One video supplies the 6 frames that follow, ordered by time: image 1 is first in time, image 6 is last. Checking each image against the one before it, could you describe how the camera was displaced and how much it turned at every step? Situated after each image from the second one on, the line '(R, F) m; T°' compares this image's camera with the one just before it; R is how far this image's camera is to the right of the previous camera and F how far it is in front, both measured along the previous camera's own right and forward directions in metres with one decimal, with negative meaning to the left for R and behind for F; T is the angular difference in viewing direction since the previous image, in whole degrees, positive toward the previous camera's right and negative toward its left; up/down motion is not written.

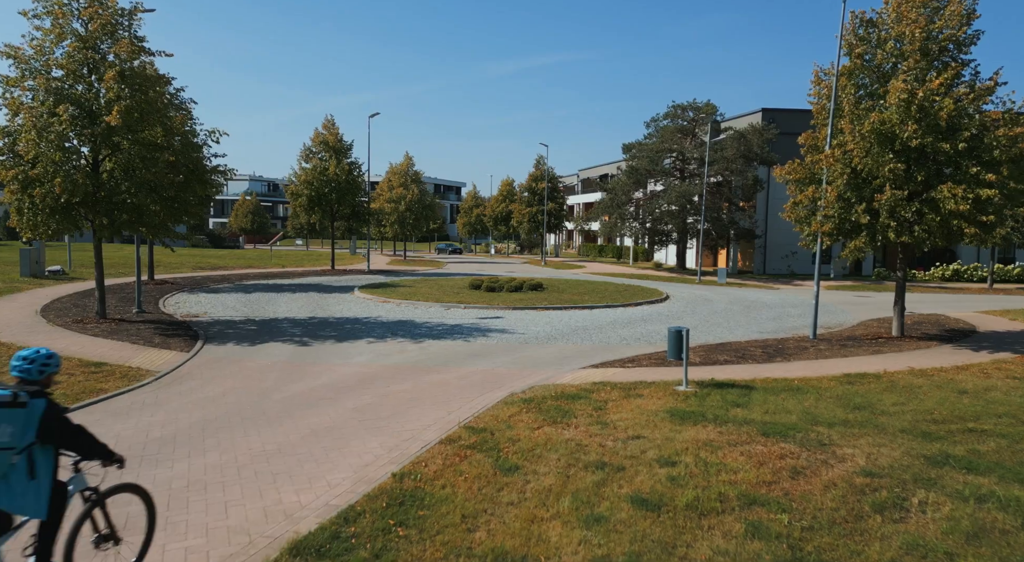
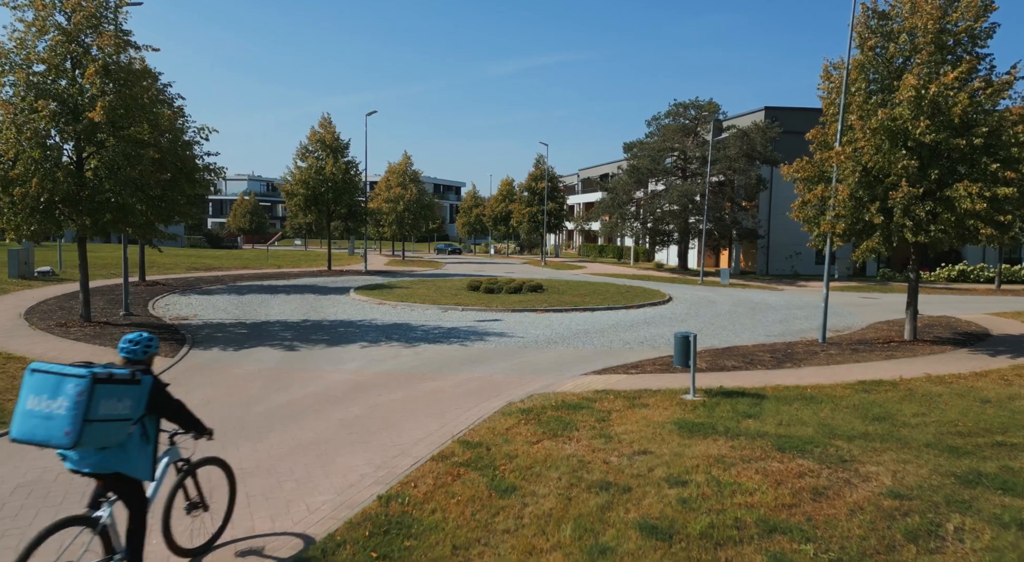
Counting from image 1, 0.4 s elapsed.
(0.0, +0.5) m; 0°
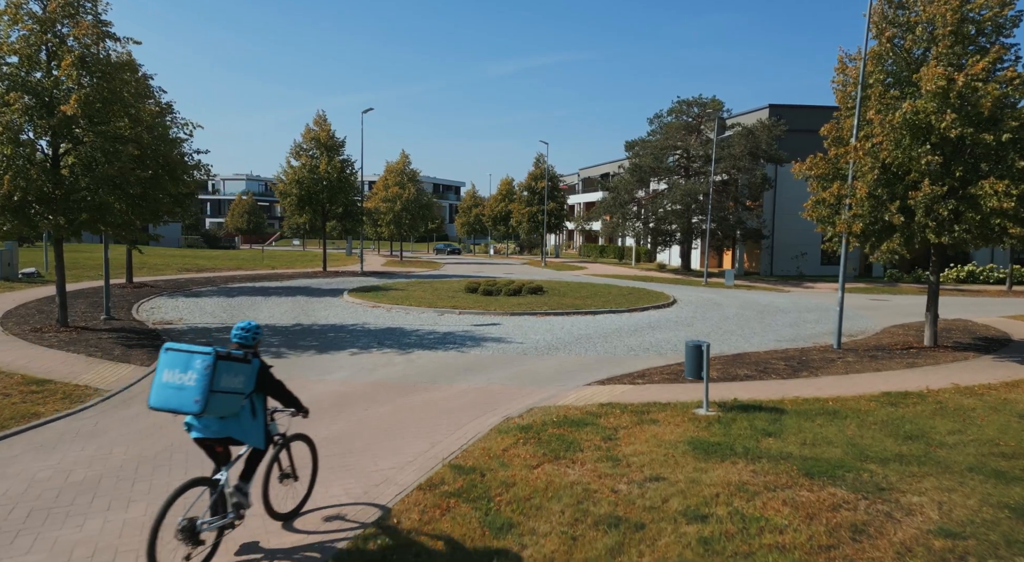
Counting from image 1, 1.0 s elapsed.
(0.0, +0.7) m; 0°
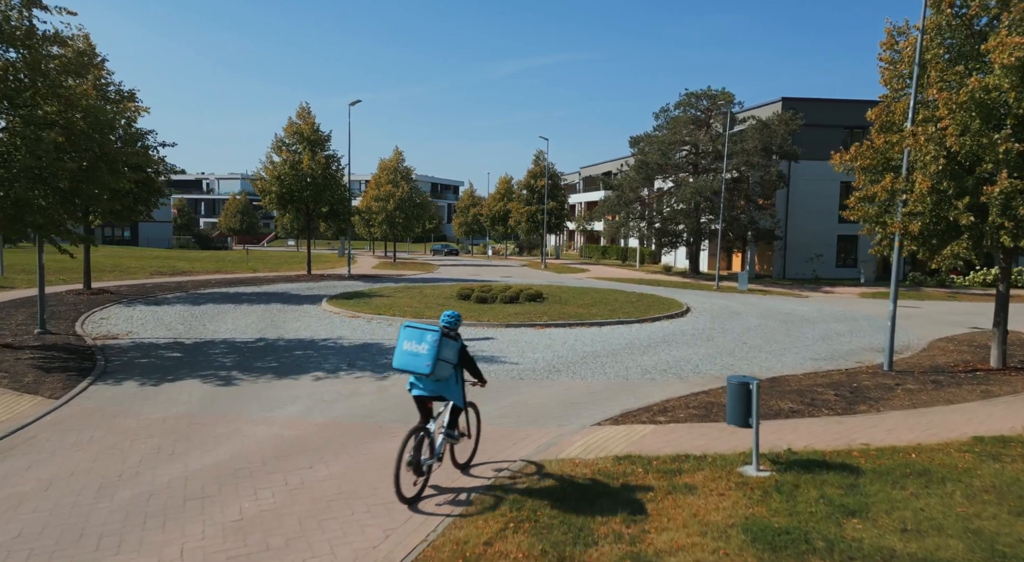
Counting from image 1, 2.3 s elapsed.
(+0.1, +1.9) m; 0°
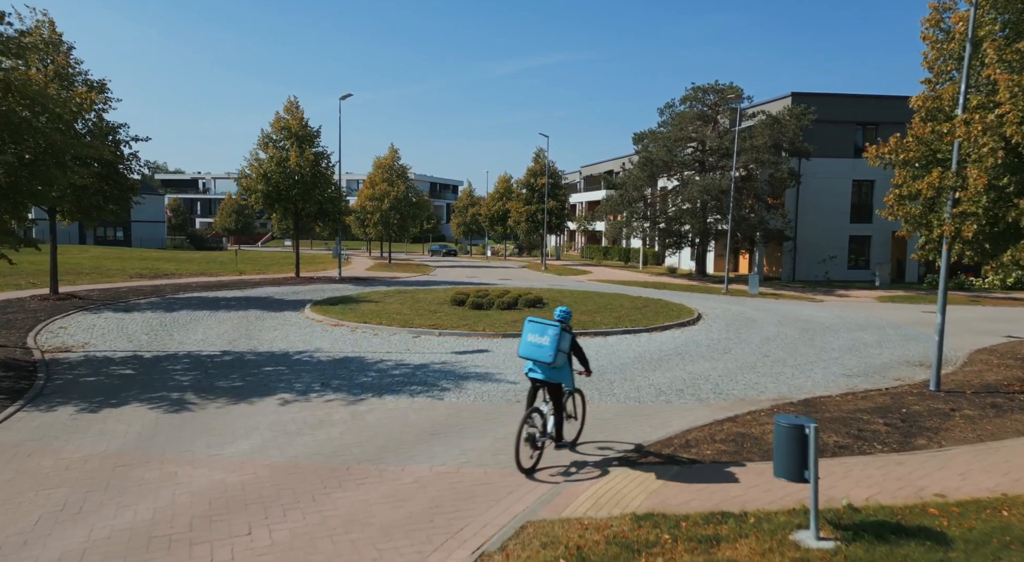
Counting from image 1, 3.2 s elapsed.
(+0.1, +1.3) m; 0°
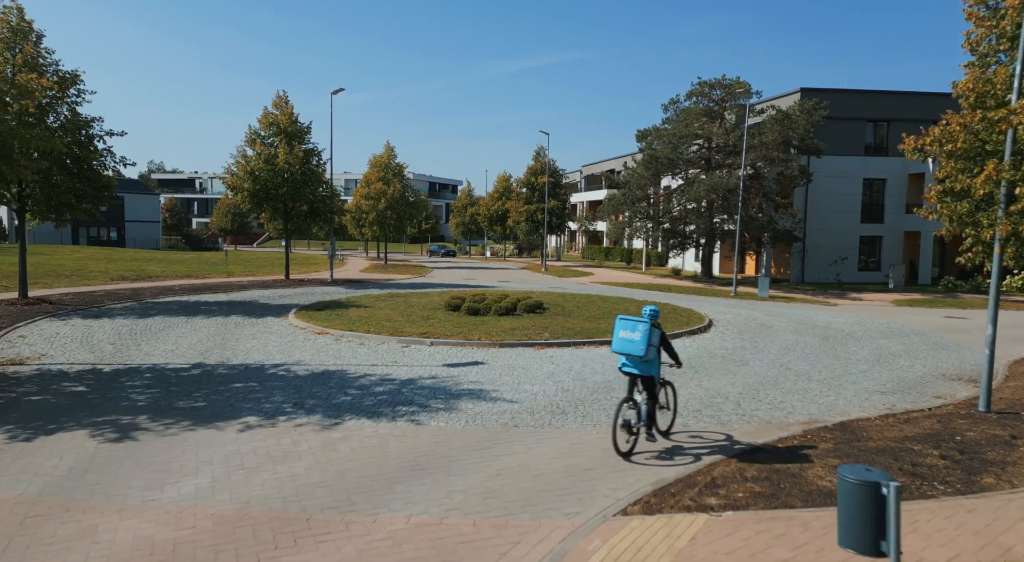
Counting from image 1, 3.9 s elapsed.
(0.0, +1.1) m; 0°
